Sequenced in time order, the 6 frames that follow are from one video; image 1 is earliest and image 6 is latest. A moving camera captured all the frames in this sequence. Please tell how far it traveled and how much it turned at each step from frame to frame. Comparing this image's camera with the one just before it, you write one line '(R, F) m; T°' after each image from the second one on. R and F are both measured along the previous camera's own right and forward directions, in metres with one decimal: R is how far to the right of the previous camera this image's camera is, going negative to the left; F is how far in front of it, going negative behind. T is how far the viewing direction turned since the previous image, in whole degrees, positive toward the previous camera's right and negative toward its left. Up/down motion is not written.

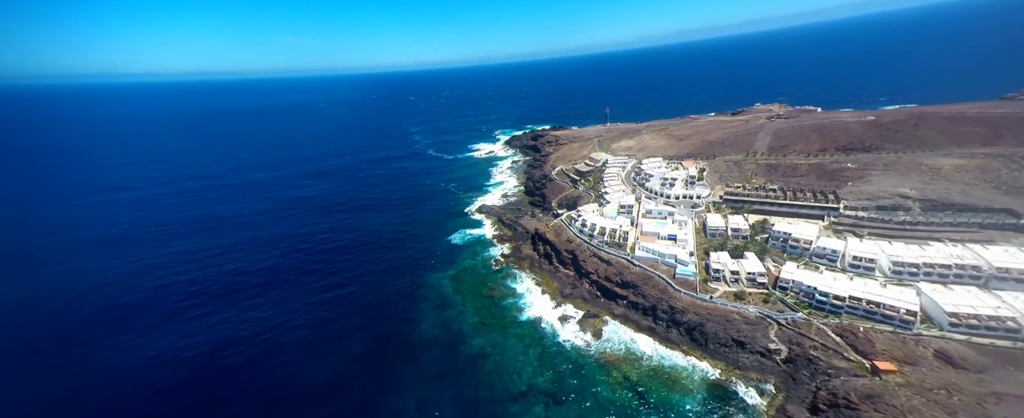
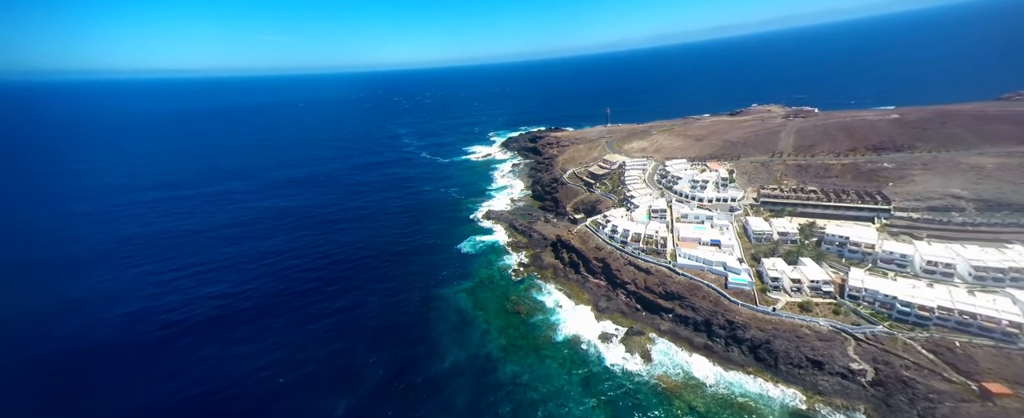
(-7.1, +6.4) m; +3°
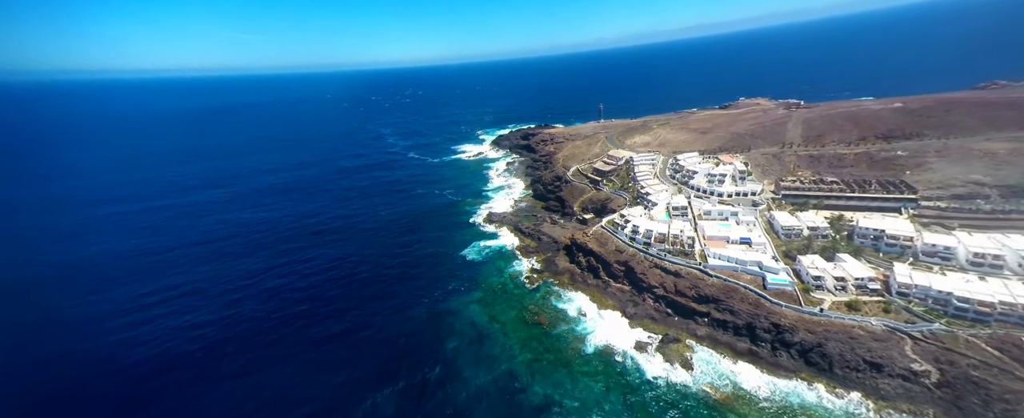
(-5.3, +4.6) m; +3°
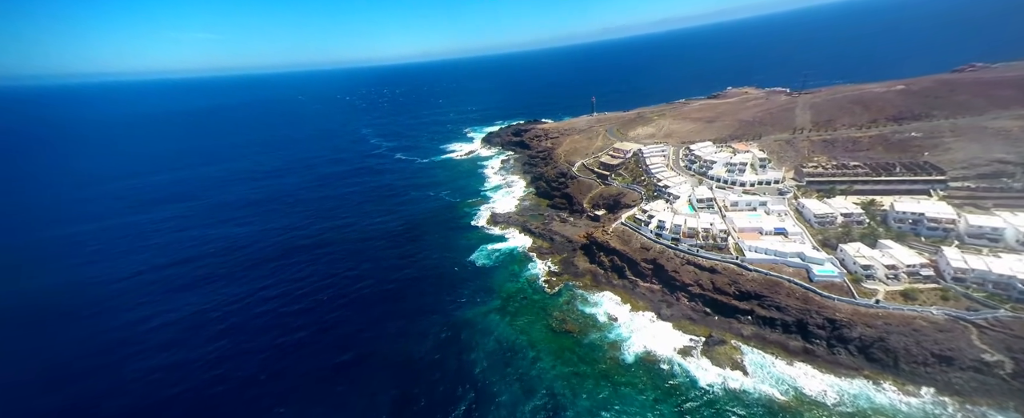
(-5.4, +4.7) m; +3°
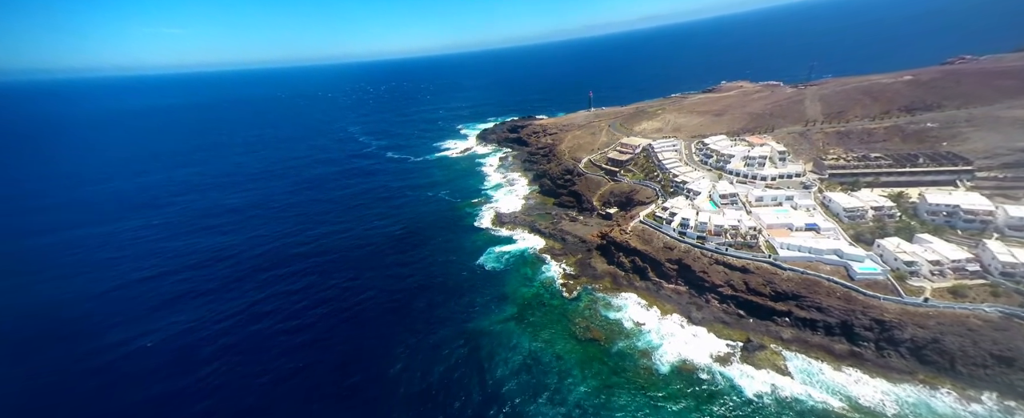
(-4.1, +3.7) m; +2°
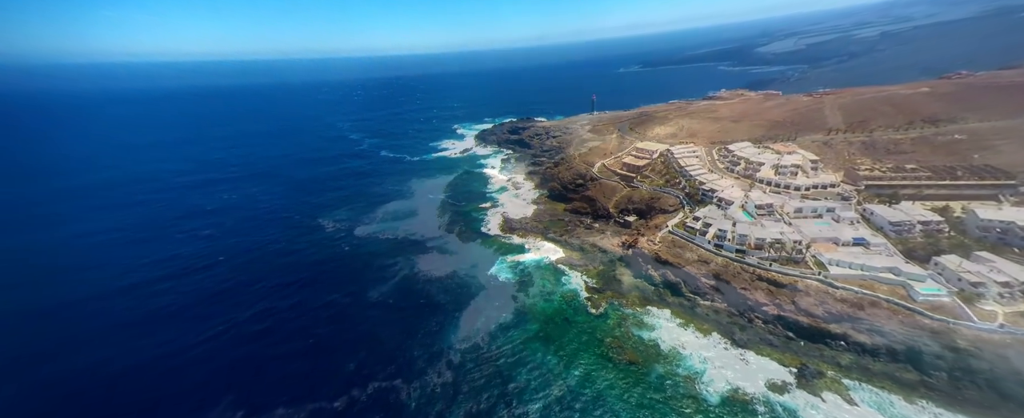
(-4.9, +5.0) m; +3°
